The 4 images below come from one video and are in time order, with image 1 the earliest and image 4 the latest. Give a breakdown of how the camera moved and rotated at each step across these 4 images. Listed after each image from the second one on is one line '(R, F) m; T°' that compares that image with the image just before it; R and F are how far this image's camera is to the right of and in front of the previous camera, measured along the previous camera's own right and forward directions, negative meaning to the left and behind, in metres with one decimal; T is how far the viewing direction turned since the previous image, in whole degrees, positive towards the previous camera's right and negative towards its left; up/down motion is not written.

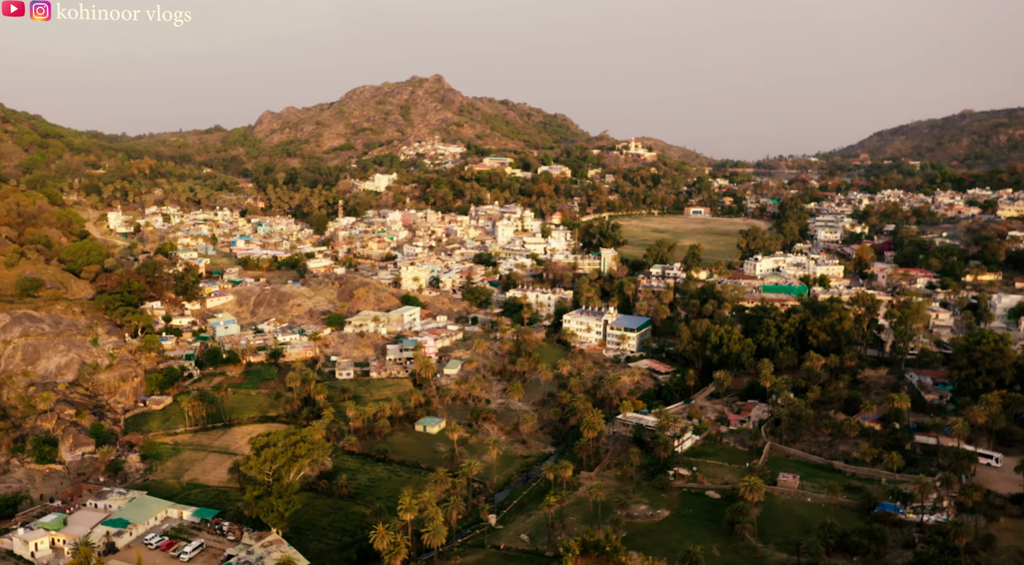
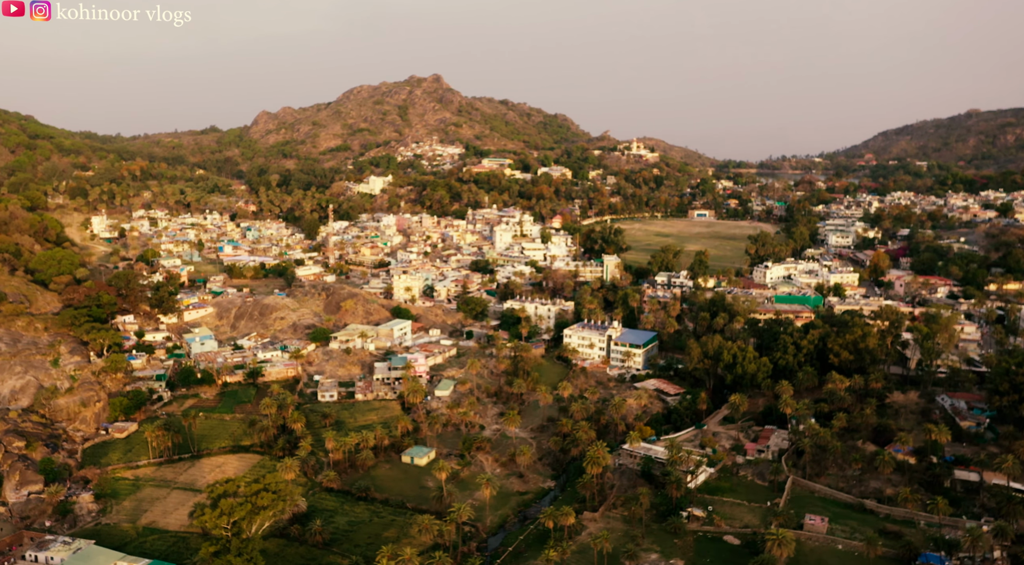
(+0.3, +4.1) m; 0°
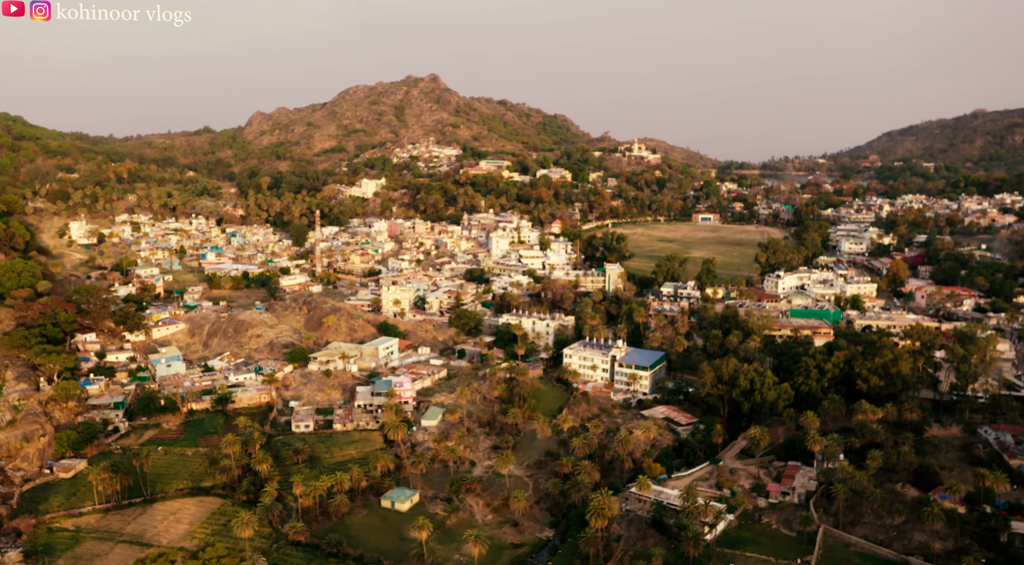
(+0.3, +4.8) m; 0°
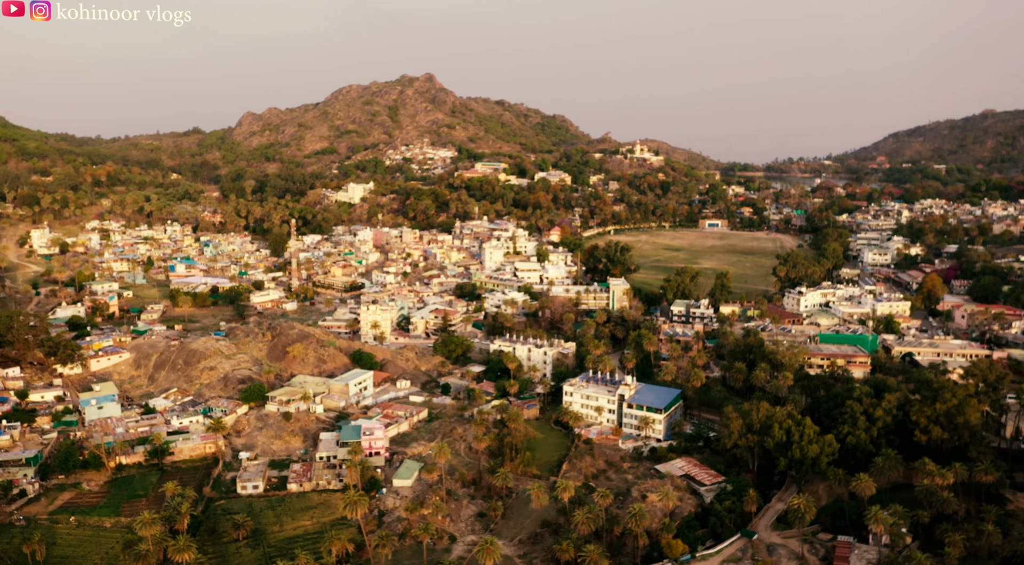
(+0.5, +7.6) m; 0°
